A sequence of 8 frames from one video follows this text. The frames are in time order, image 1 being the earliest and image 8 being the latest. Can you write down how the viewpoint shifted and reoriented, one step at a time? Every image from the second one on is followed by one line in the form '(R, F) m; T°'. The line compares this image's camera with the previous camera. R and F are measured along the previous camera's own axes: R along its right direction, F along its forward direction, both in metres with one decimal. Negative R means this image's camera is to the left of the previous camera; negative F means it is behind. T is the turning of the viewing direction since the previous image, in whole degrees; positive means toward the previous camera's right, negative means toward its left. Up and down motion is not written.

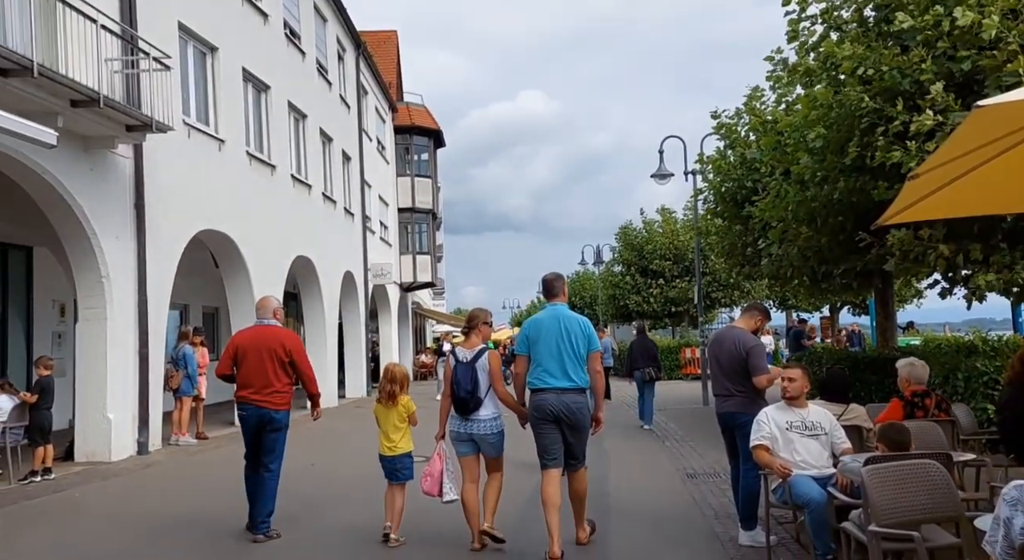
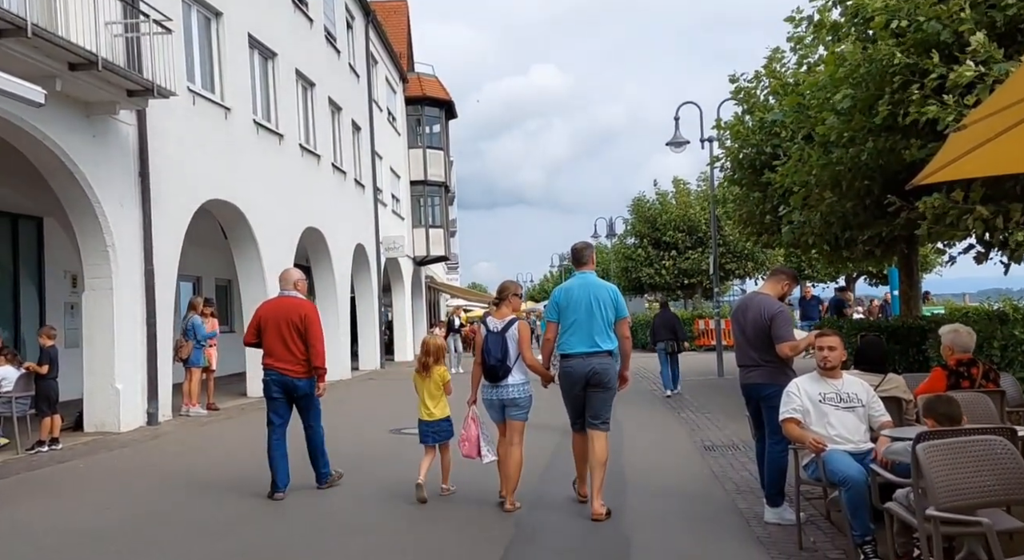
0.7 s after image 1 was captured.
(0.0, +0.3) m; -1°
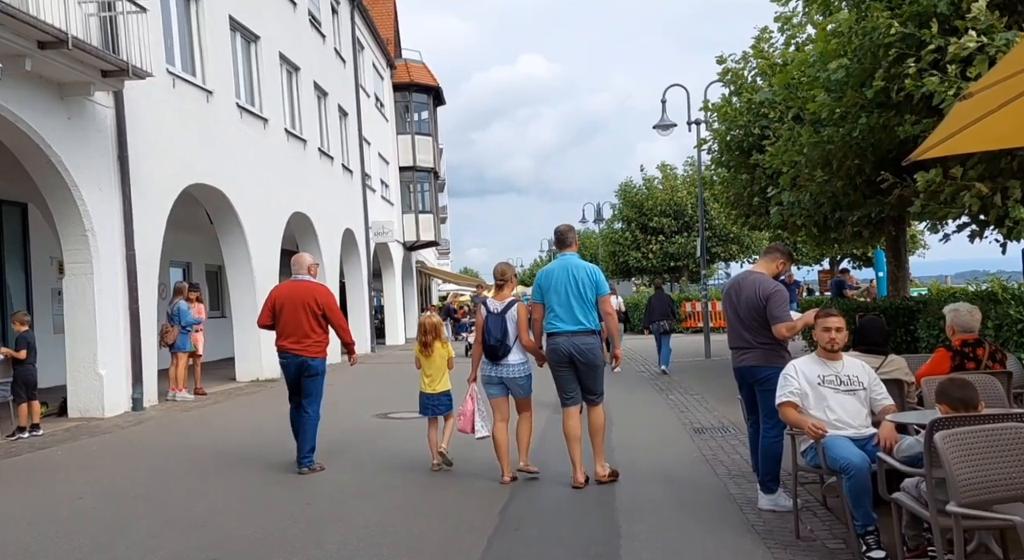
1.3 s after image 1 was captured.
(0.0, +0.2) m; +1°
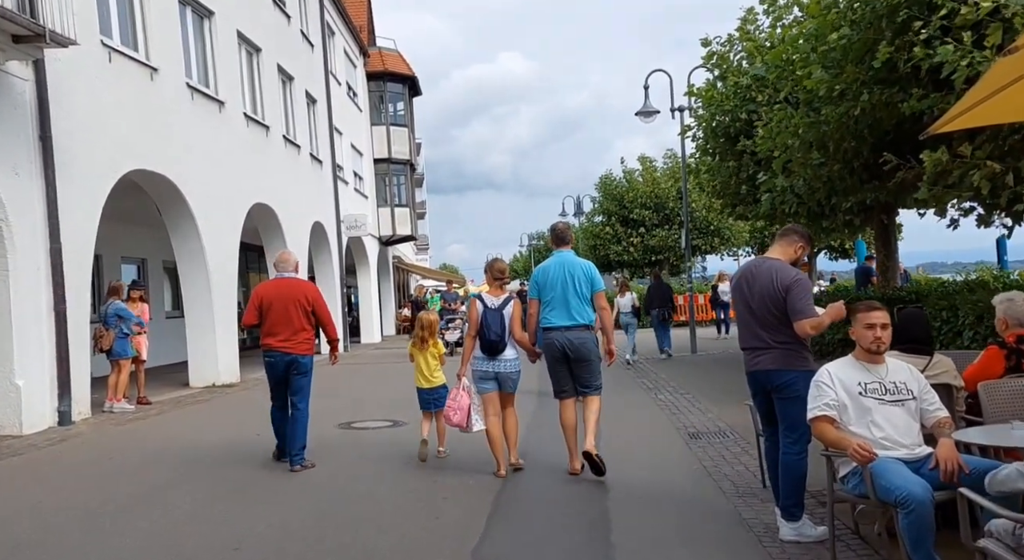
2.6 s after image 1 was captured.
(0.0, +1.0) m; +1°
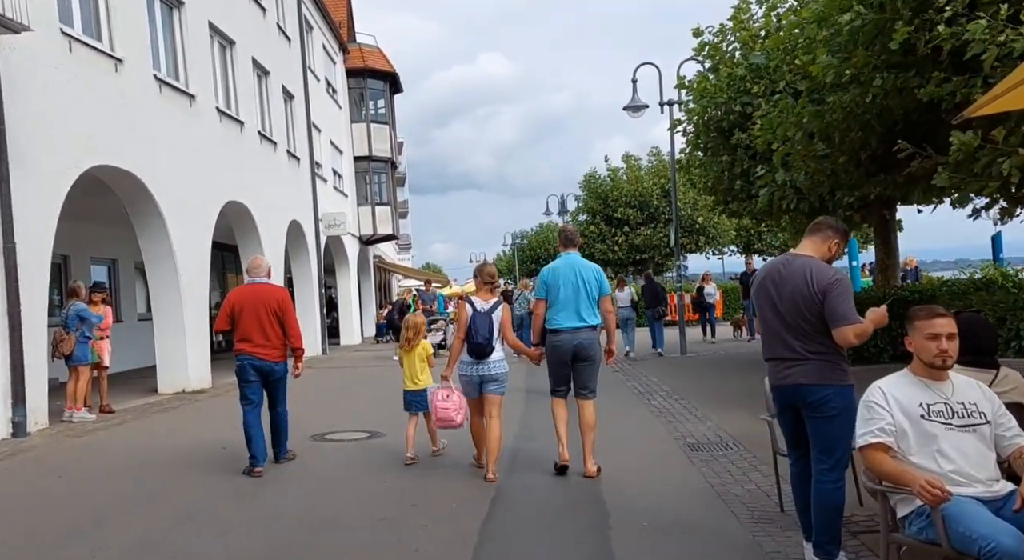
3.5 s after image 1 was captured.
(-0.1, +0.6) m; +1°
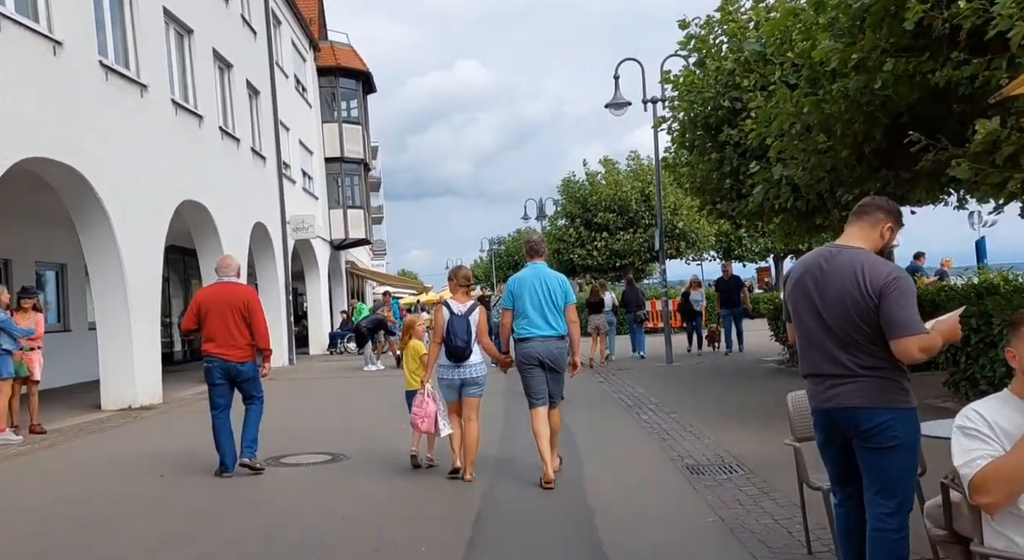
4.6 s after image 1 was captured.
(0.0, +0.9) m; +1°
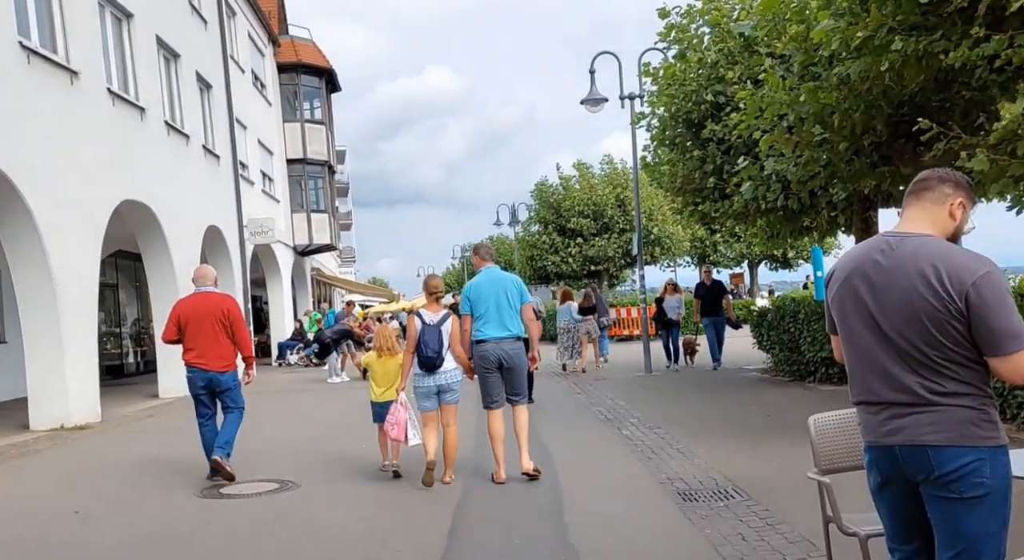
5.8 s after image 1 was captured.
(0.0, +0.9) m; +2°
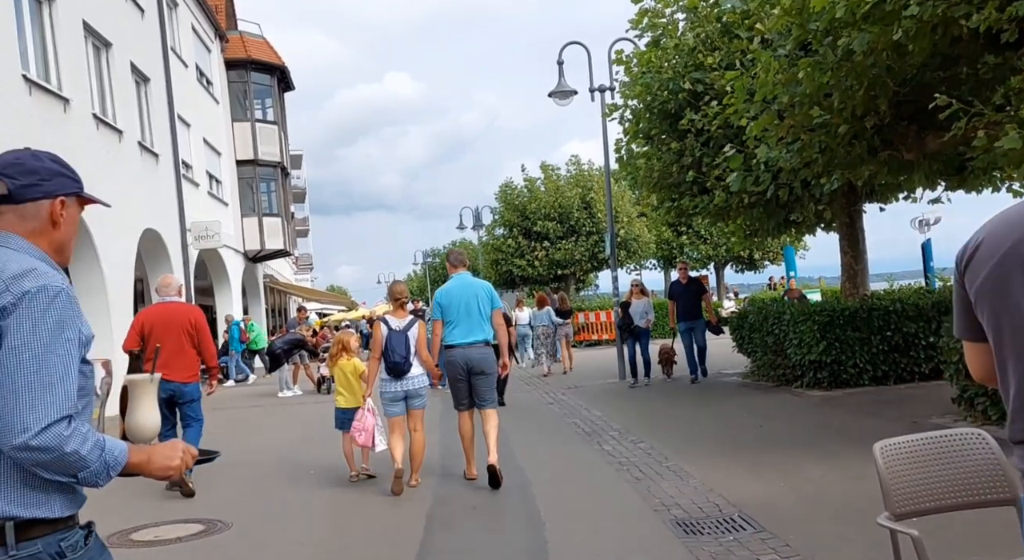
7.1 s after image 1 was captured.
(-0.1, +1.1) m; +2°
